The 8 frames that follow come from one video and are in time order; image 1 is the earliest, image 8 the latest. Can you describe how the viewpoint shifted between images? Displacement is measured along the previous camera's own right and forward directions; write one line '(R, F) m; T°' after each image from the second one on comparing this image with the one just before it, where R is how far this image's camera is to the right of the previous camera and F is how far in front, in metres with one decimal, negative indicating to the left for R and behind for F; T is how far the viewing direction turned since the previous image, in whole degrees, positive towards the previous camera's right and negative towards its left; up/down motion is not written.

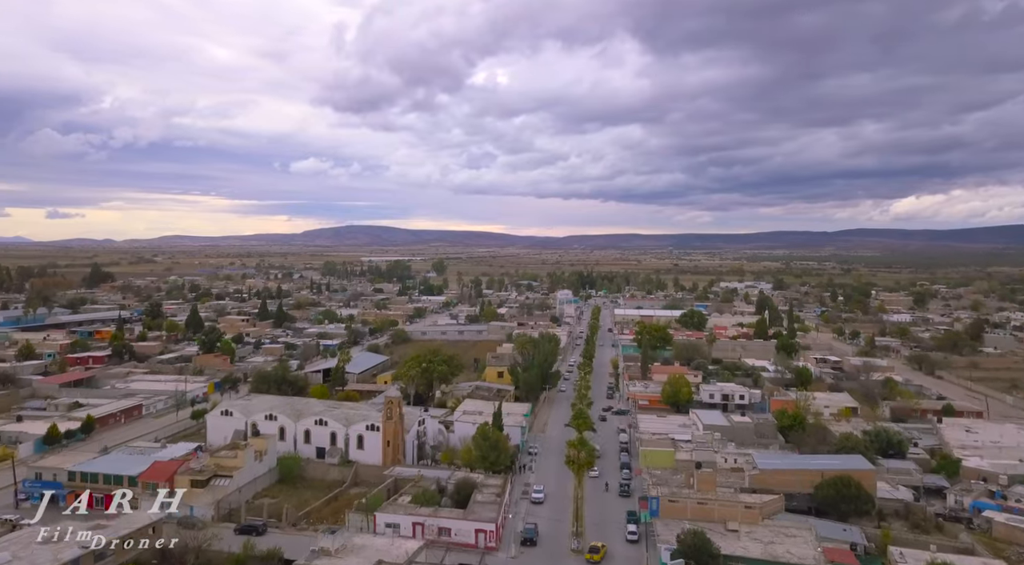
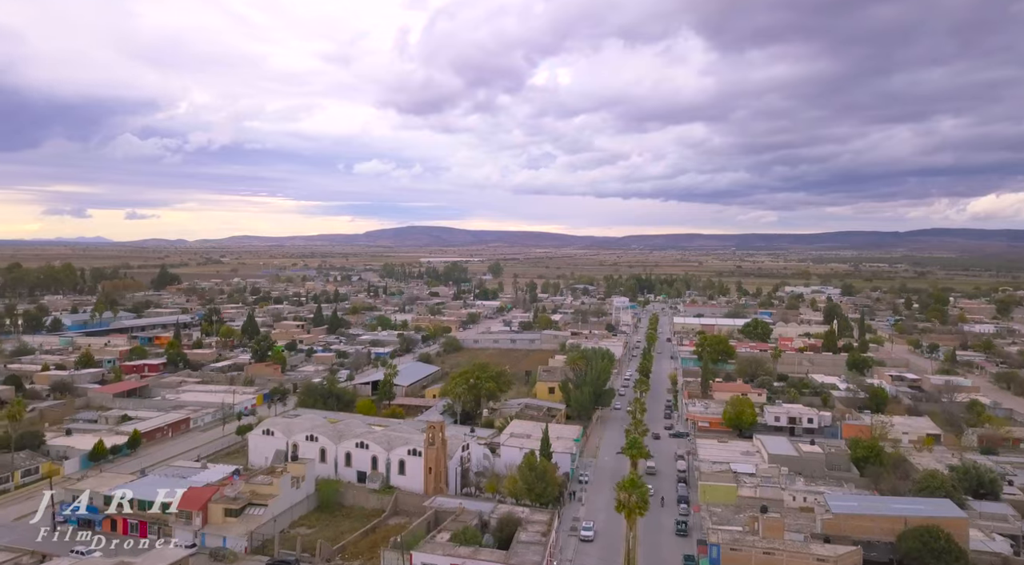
(+0.1, +0.7) m; -5°
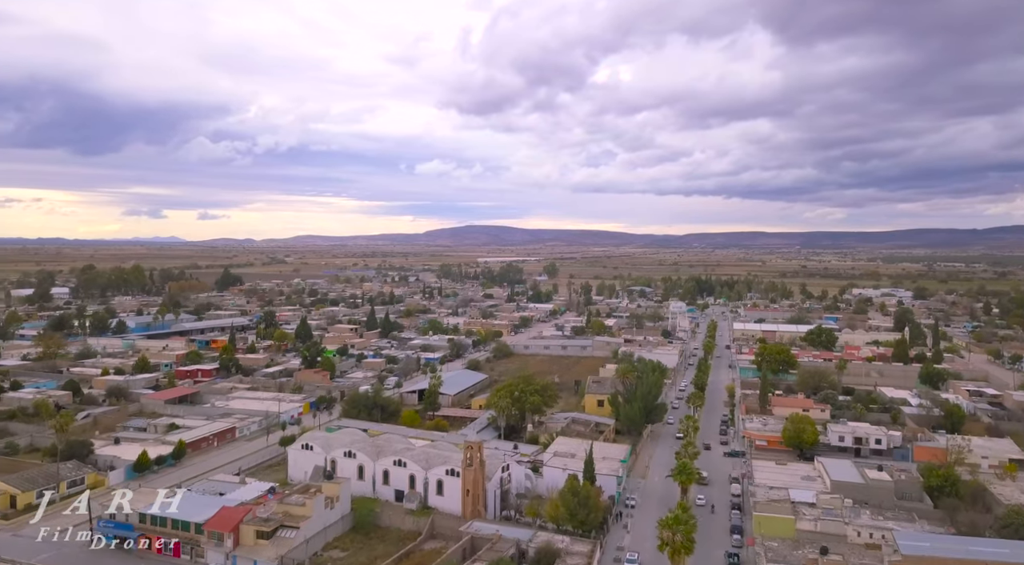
(+0.2, +0.5) m; -5°
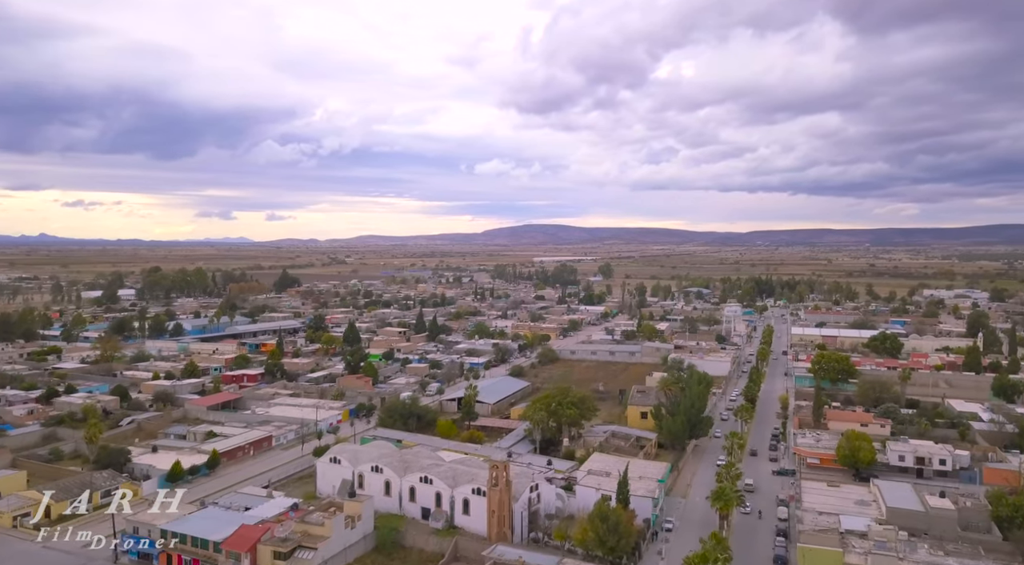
(+0.4, +0.4) m; -5°
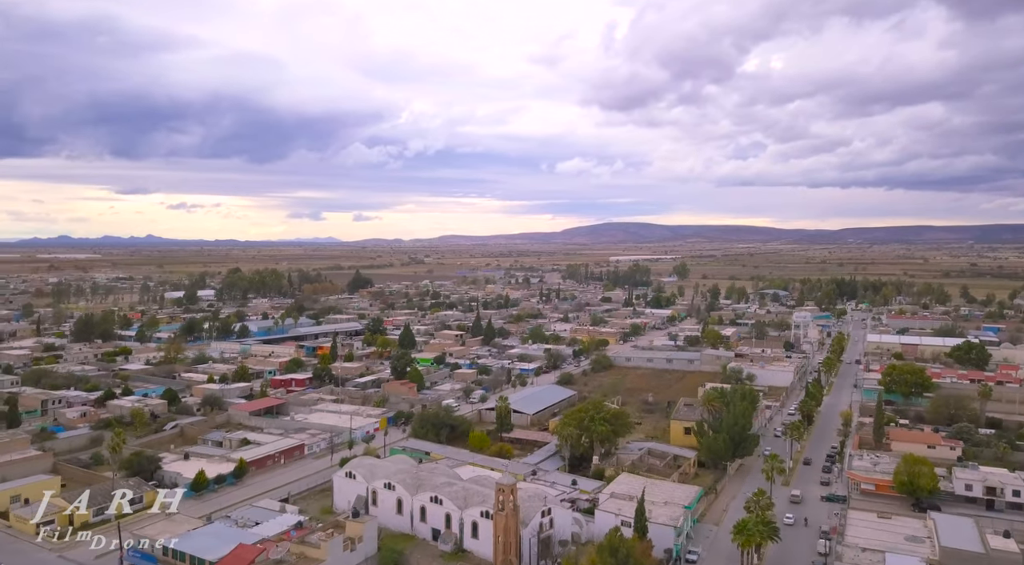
(+0.9, +0.5) m; -6°
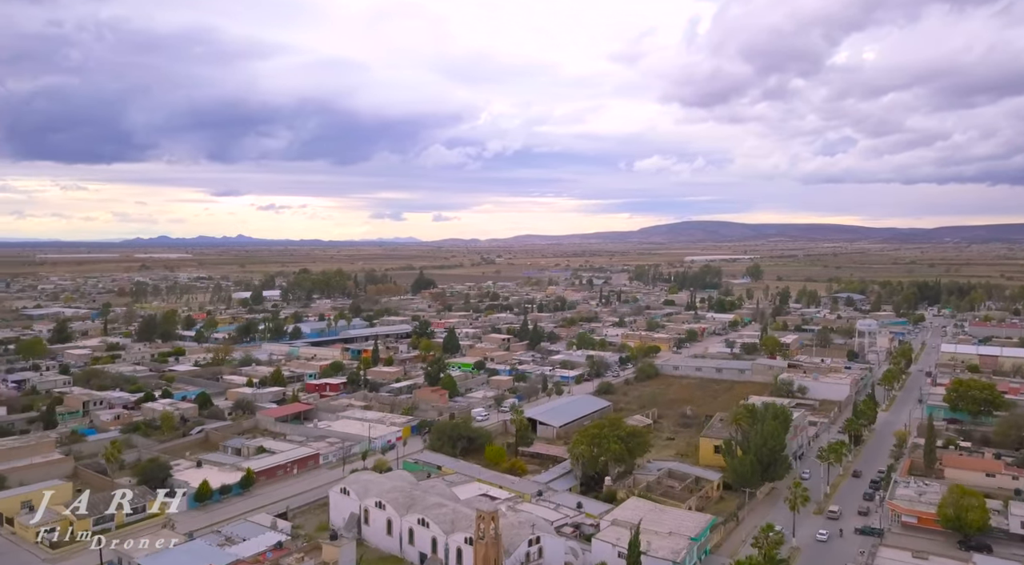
(+1.2, +0.5) m; -6°
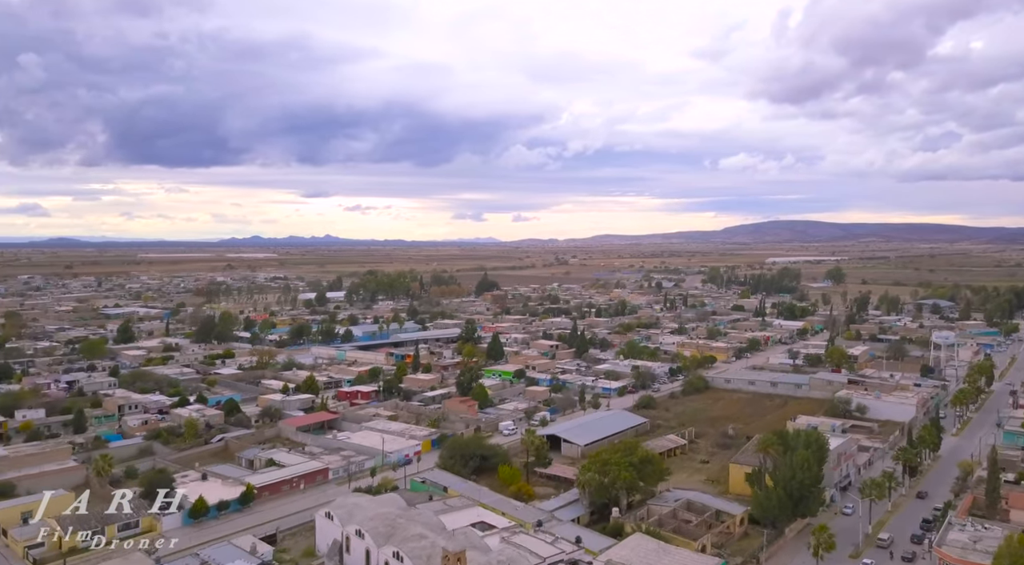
(+1.3, +0.7) m; -6°
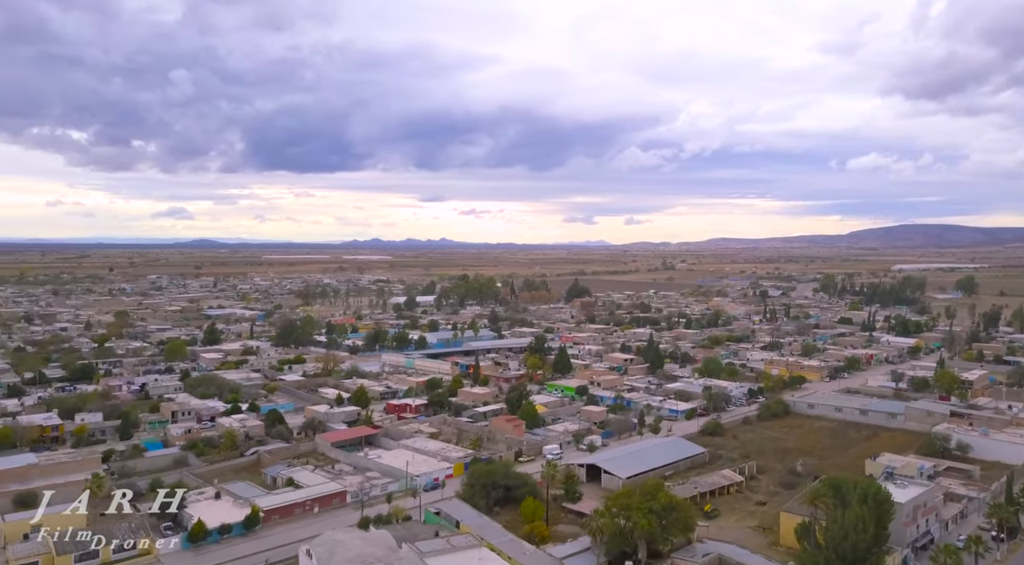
(+1.6, +1.1) m; -9°
